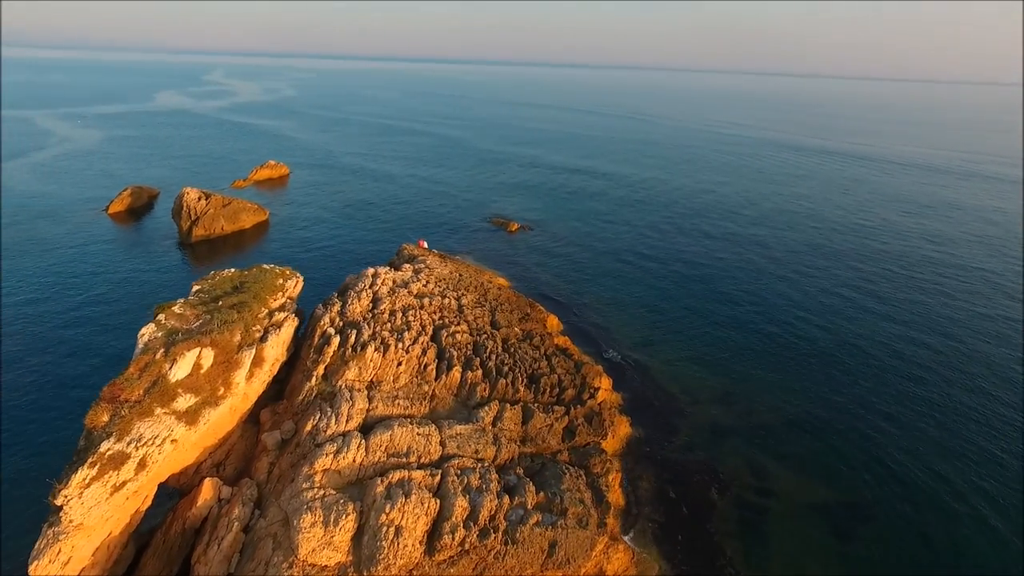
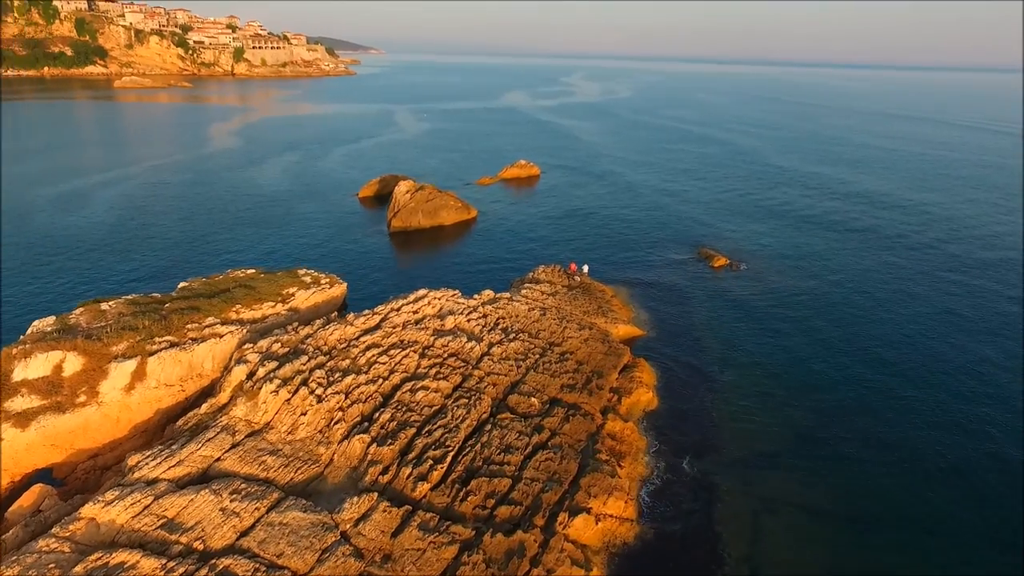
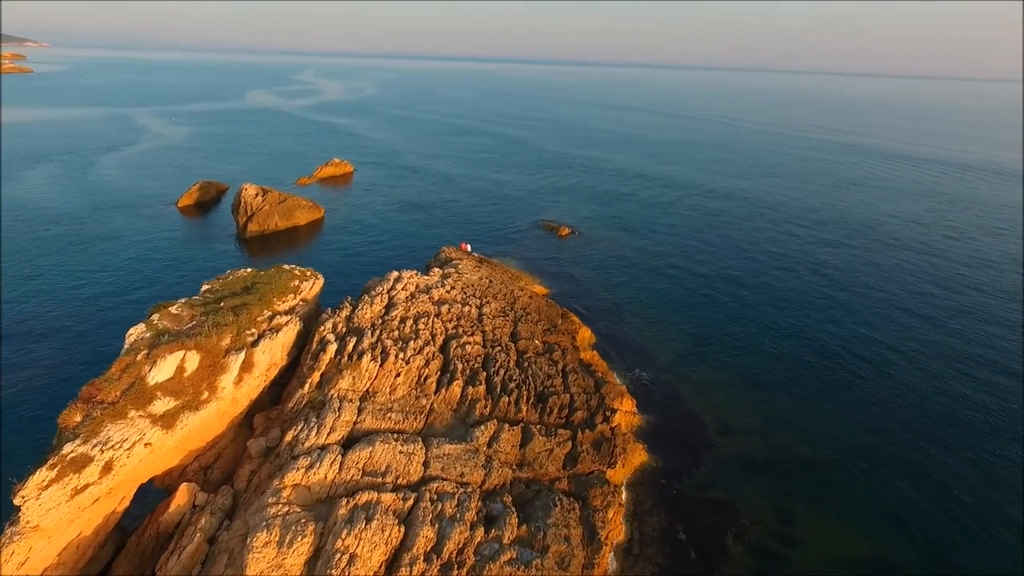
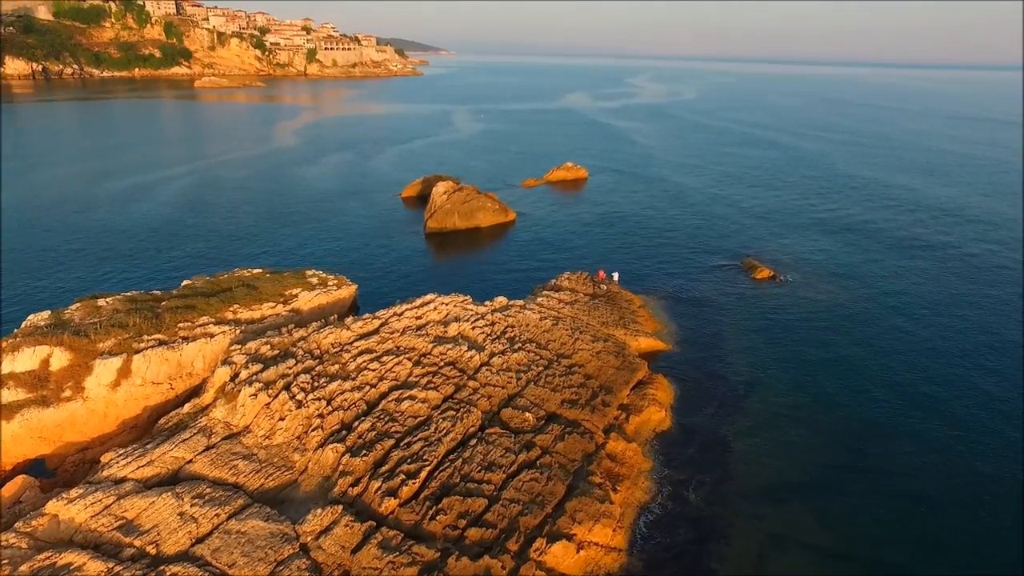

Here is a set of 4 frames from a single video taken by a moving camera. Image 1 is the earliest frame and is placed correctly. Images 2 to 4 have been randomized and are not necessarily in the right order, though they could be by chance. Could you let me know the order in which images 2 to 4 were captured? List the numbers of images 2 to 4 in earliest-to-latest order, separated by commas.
3, 2, 4
